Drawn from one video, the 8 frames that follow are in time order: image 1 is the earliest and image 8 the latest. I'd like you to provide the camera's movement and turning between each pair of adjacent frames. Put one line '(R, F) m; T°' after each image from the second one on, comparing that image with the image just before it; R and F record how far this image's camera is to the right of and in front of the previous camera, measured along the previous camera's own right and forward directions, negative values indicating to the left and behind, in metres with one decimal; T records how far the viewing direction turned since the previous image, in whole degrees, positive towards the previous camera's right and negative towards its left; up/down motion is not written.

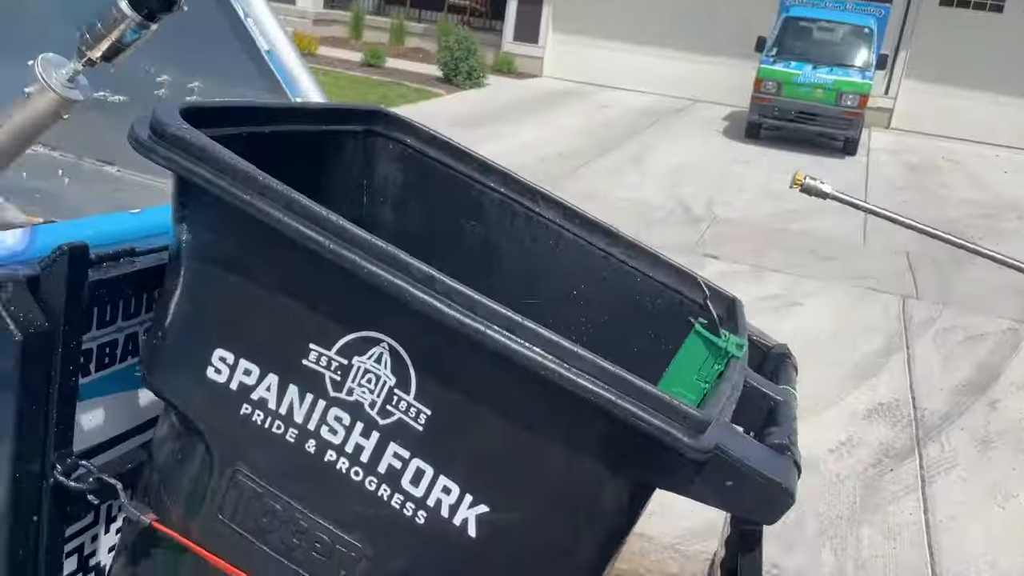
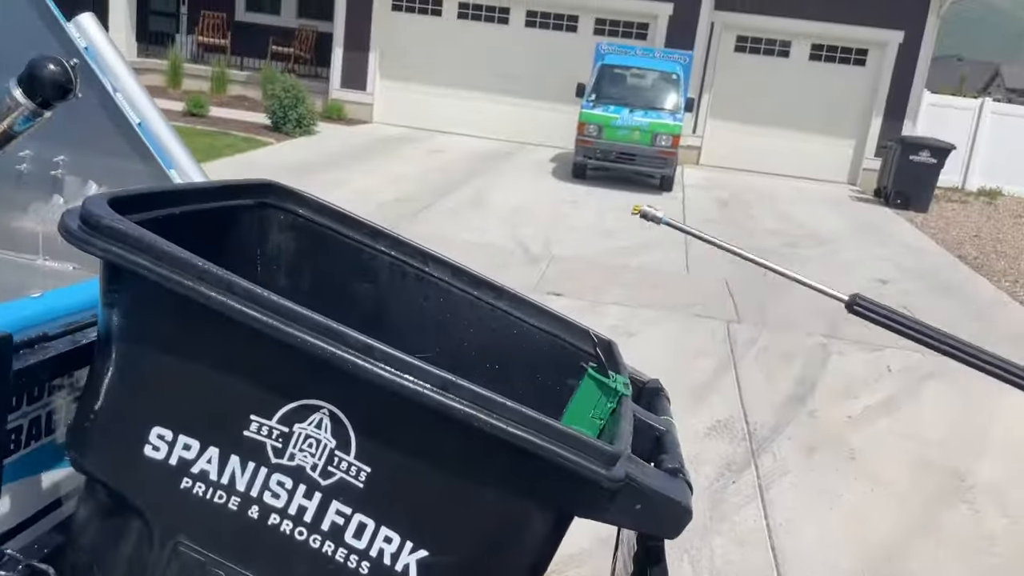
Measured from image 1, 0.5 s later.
(-0.1, -0.1) m; +11°
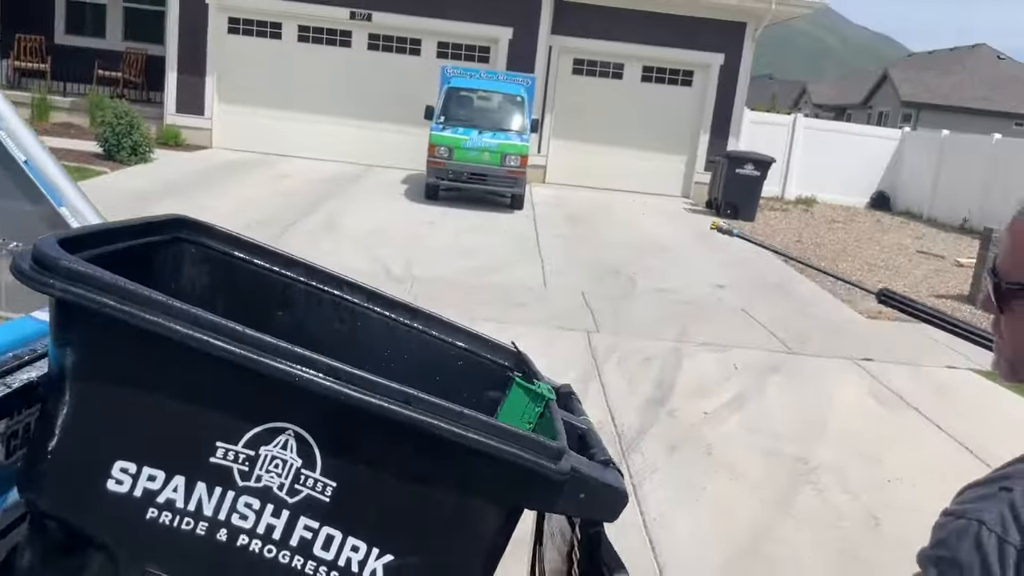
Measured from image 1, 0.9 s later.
(-0.1, -0.1) m; +10°
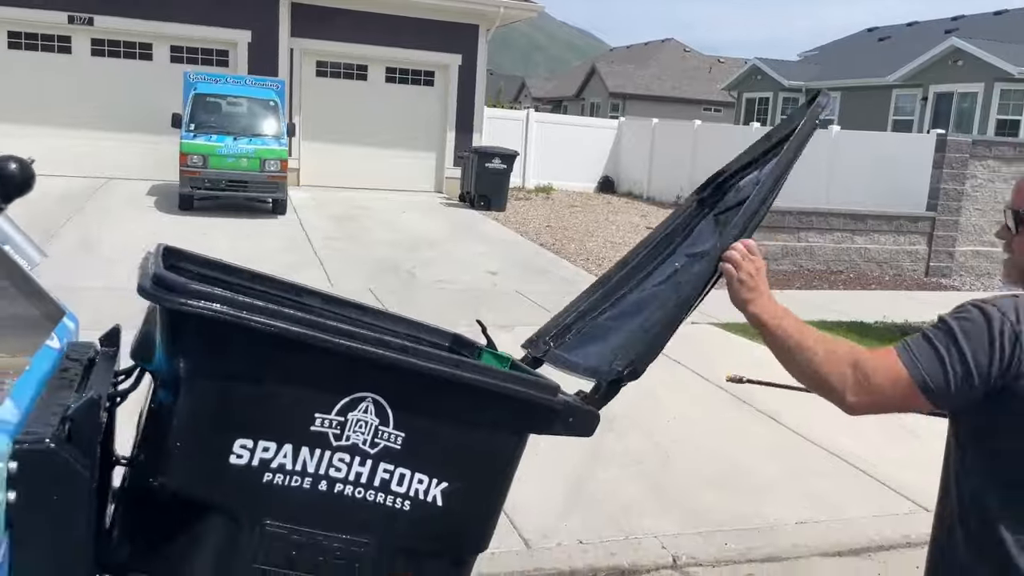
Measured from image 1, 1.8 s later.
(-0.5, -0.4) m; +17°
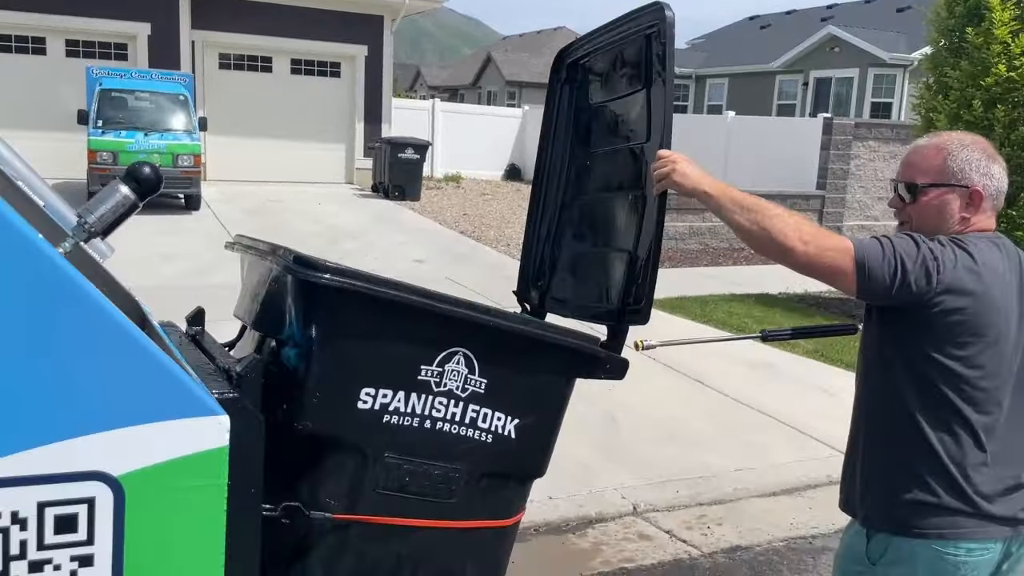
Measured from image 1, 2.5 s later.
(-0.4, -0.4) m; +7°
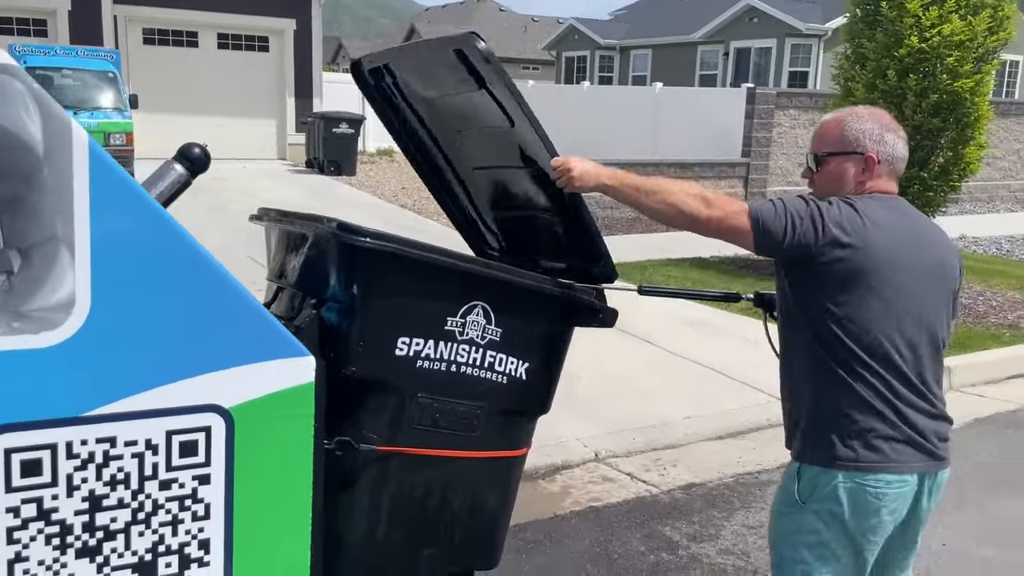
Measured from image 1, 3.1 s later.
(-0.2, -0.3) m; +5°
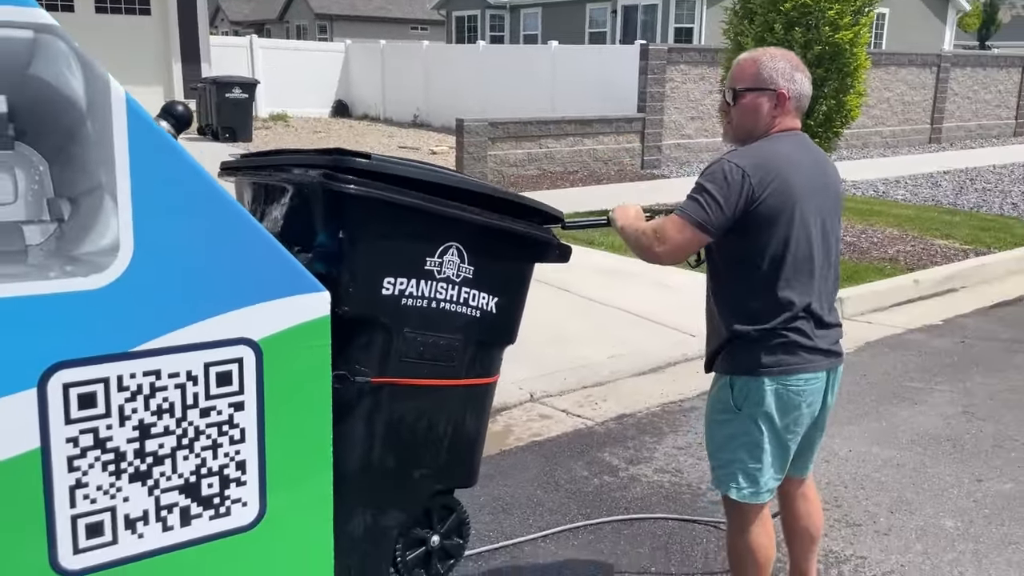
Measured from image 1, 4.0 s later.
(-0.2, -0.2) m; +7°
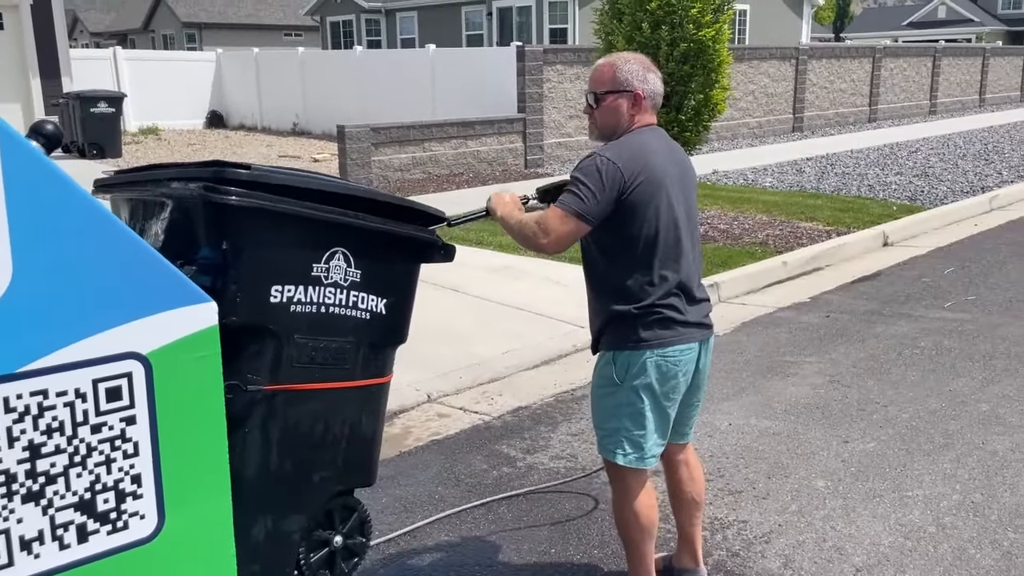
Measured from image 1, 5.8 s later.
(0.0, -0.1) m; +7°
